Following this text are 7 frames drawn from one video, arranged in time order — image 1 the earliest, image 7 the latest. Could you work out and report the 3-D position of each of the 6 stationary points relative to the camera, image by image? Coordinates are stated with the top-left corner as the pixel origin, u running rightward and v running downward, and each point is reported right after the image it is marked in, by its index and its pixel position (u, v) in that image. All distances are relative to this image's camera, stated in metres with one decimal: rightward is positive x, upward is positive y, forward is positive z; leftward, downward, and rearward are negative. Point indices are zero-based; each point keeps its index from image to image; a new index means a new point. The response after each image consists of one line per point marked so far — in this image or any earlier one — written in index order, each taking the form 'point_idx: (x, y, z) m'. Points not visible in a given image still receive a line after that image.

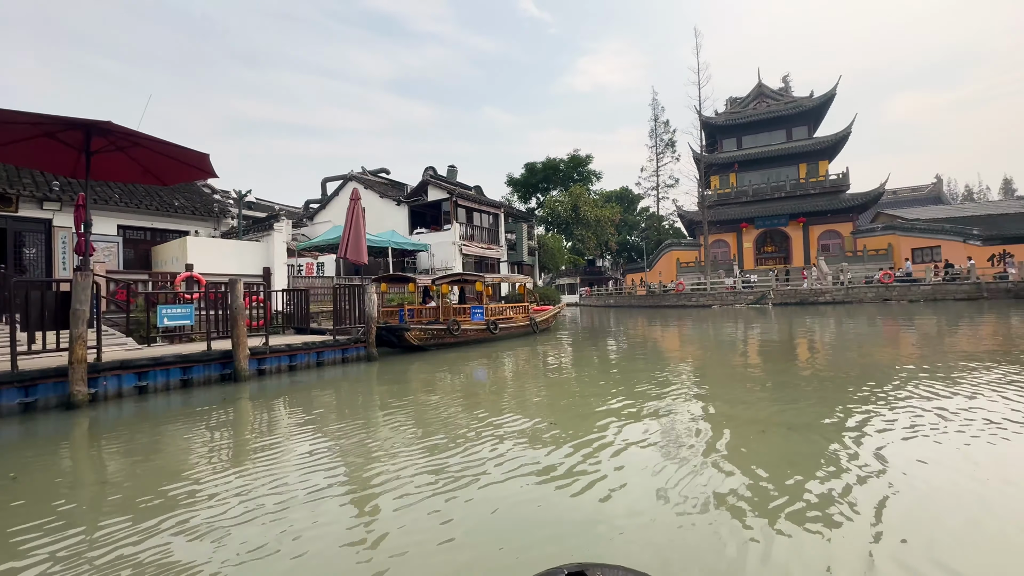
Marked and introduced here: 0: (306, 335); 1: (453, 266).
0: (-4.1, -0.9, +9.3) m
1: (-2.2, +0.8, +17.4) m
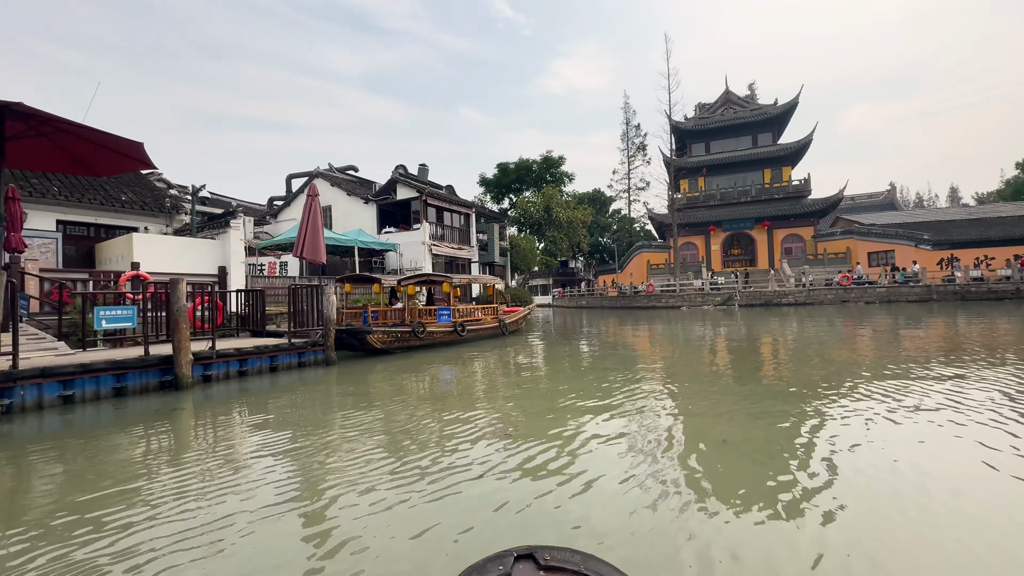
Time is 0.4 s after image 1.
0: (-4.7, -0.9, +8.8) m
1: (-3.2, +0.8, +17.1) m
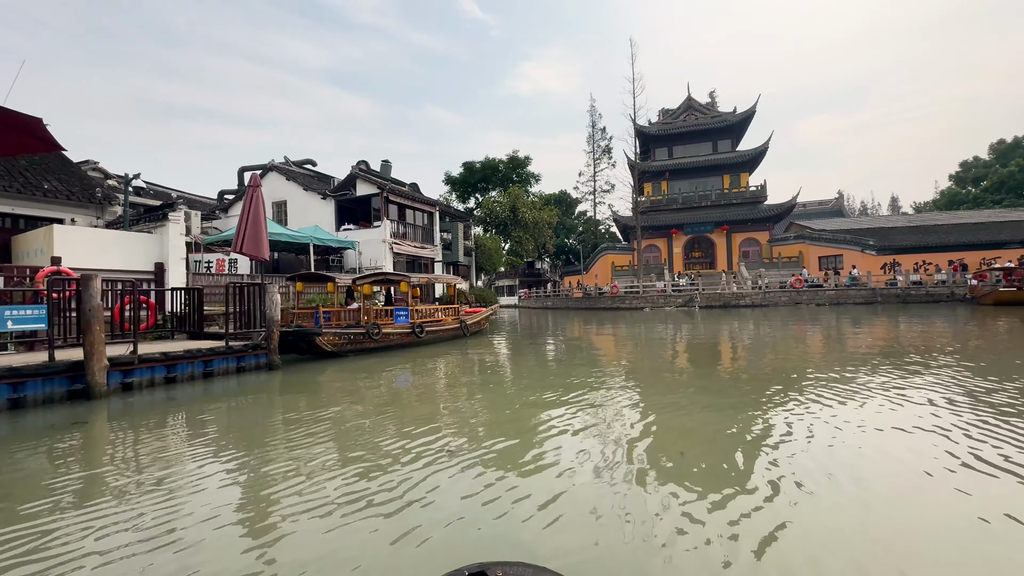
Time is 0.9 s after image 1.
0: (-5.4, -0.9, +8.2) m
1: (-4.5, +0.8, +16.5) m
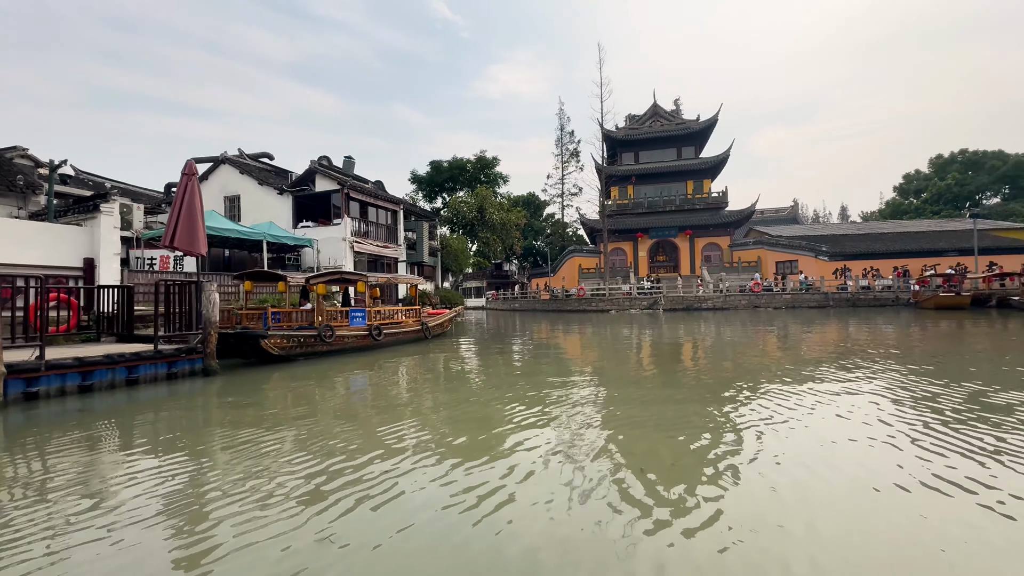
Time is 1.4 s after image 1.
0: (-6.0, -0.9, +7.5) m
1: (-5.7, +0.8, +15.9) m
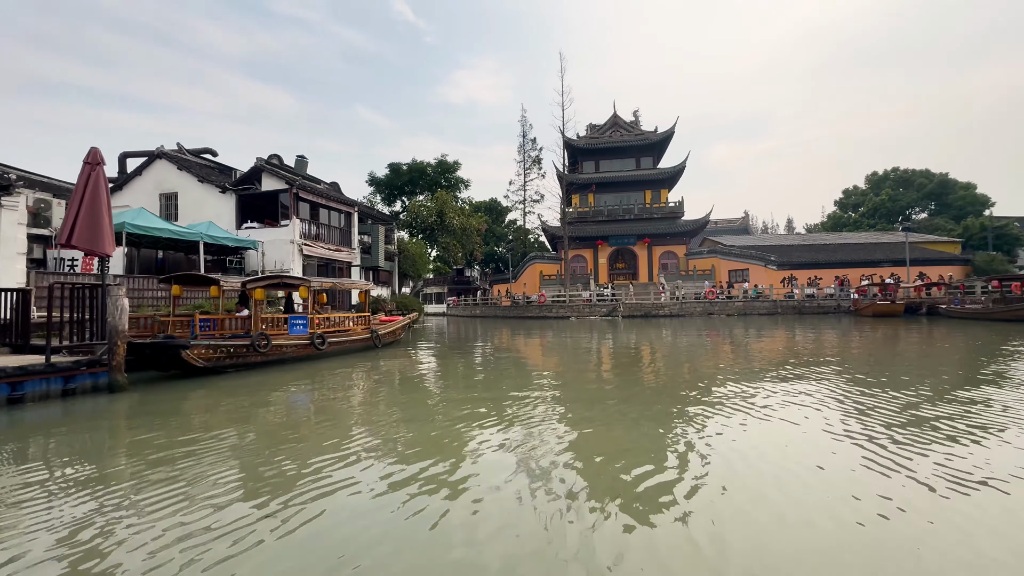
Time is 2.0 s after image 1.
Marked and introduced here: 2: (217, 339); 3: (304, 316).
0: (-6.7, -0.9, +6.6) m
1: (-7.0, +0.6, +15.0) m
2: (-4.9, -0.9, +8.1) m
3: (-4.1, -0.6, +9.5) m
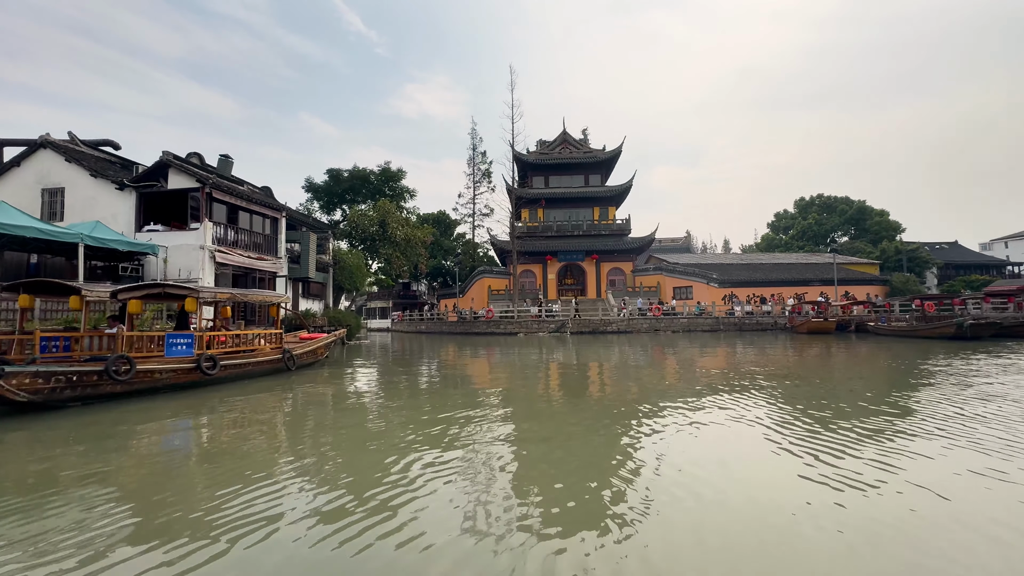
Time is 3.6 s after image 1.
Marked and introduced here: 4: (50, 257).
0: (-7.5, -1.0, +4.8) m
1: (-8.6, +0.3, +13.1) m
2: (-5.9, -1.0, +6.5) m
3: (-5.2, -0.7, +7.9) m
4: (-11.7, +0.8, +12.1) m
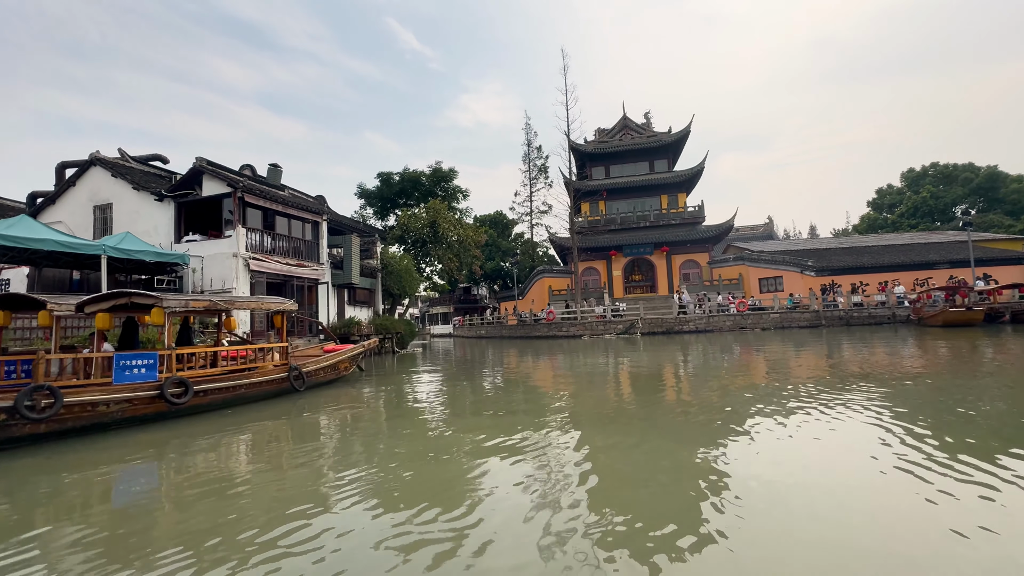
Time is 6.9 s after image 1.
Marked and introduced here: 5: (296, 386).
0: (-7.2, -1.2, +3.9) m
1: (-7.2, 0.0, +12.4) m
2: (-5.4, -1.1, +5.4) m
3: (-4.5, -0.9, +6.7) m
4: (-10.4, +0.4, +11.7) m
5: (-3.6, -1.7, +9.1) m
